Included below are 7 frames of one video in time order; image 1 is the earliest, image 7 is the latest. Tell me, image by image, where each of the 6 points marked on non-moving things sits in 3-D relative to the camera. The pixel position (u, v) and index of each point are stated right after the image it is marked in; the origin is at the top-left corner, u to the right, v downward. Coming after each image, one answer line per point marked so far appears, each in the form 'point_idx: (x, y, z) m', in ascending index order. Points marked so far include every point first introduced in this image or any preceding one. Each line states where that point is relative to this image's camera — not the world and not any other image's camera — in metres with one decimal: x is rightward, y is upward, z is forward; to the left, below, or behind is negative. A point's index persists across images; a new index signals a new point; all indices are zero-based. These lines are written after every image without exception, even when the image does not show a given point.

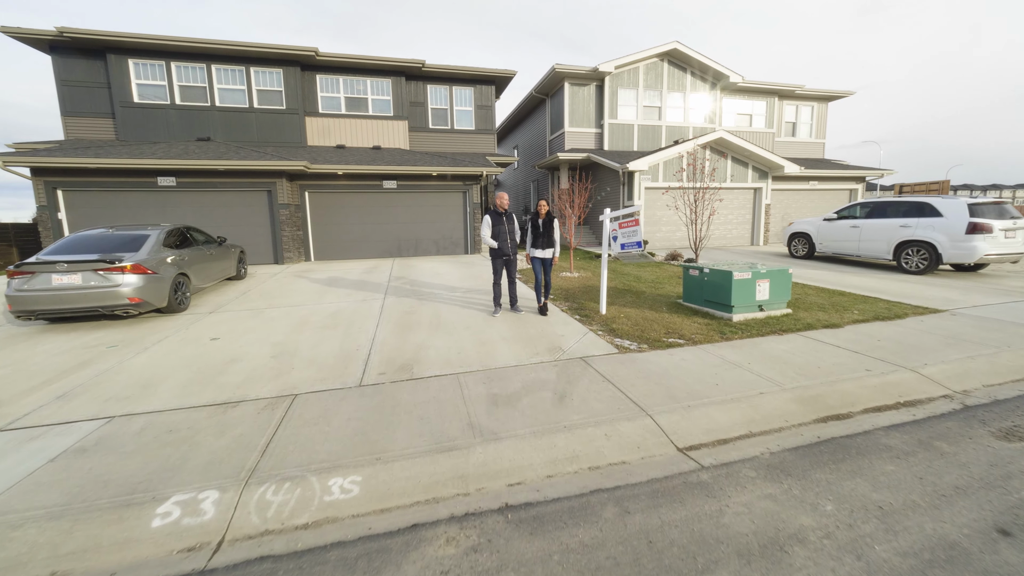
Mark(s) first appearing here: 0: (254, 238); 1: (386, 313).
0: (-7.0, +1.4, +10.7) m
1: (-1.9, -0.4, +6.0) m
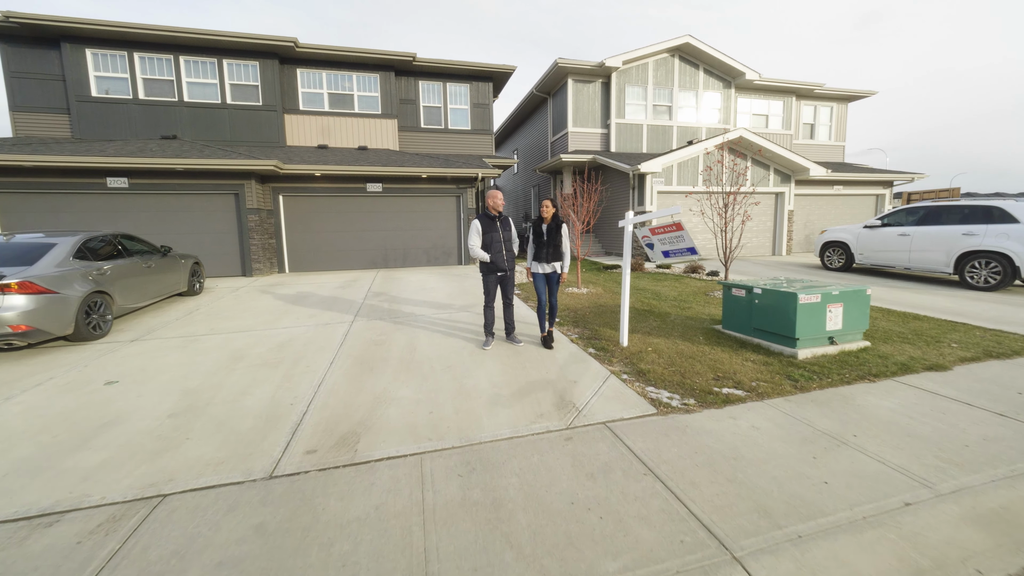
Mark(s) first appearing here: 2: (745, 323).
0: (-7.1, +1.0, +9.5) m
1: (-2.0, -0.7, +4.8) m
2: (+2.6, -0.4, +4.5) m
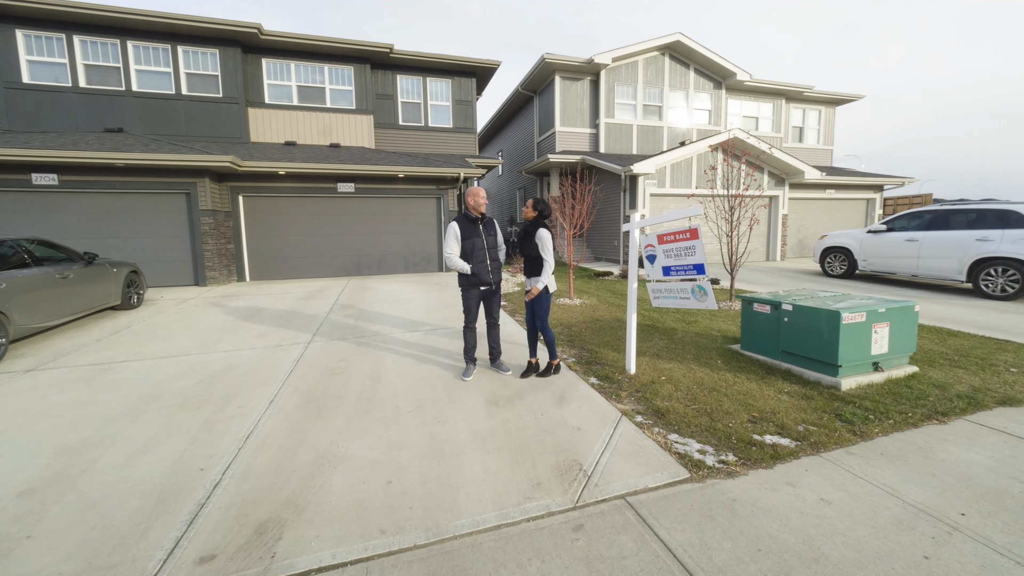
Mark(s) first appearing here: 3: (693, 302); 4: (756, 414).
0: (-7.4, +0.8, +8.5) m
1: (-2.1, -0.8, +3.9) m
2: (+2.5, -0.5, +3.8) m
3: (+1.6, -0.1, +3.7) m
4: (+1.8, -0.9, +2.9) m
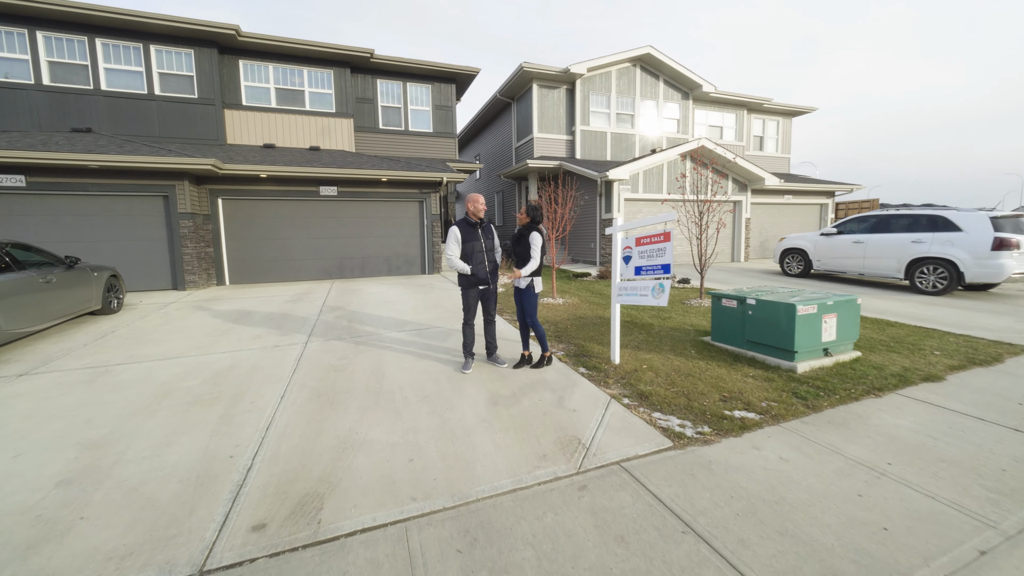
0: (-7.8, +0.7, +8.3) m
1: (-2.2, -0.8, +4.1) m
2: (+2.4, -0.5, +4.3) m
3: (+1.6, -0.1, +4.1) m
4: (+1.8, -0.9, +3.3) m
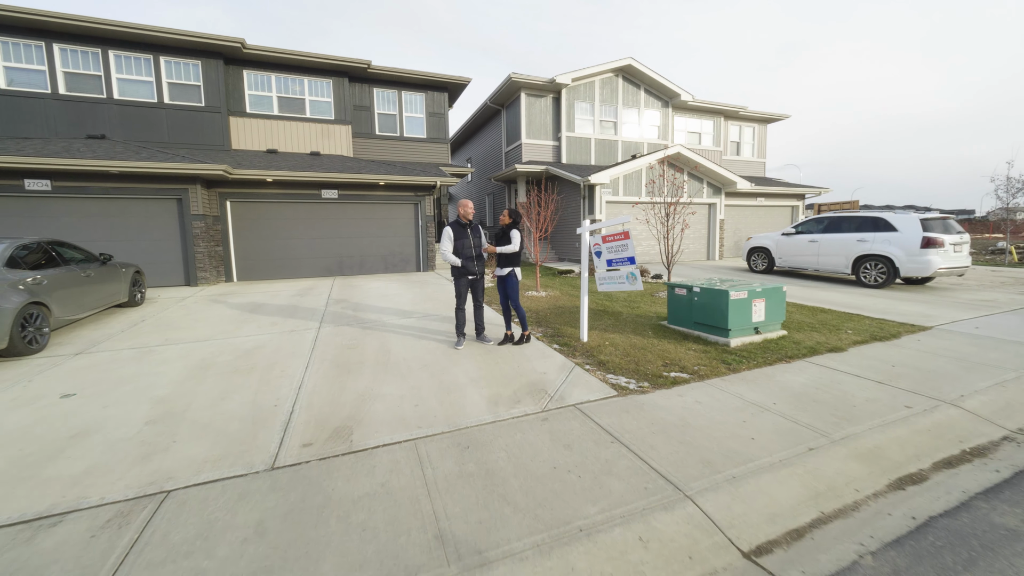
0: (-8.0, +0.8, +9.0) m
1: (-2.4, -0.7, +4.8) m
2: (+2.3, -0.4, +5.1) m
3: (+1.4, 0.0, +5.0) m
4: (+1.6, -0.8, +4.1) m
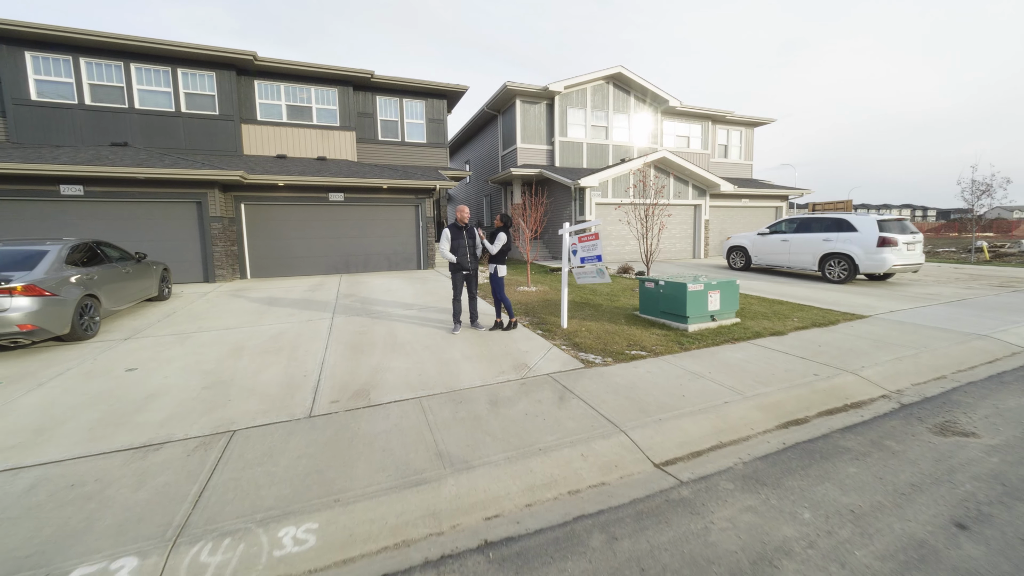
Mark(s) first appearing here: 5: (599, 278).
0: (-8.2, +0.8, +9.7) m
1: (-2.5, -0.6, +5.6) m
2: (+2.1, -0.3, +5.9) m
3: (+1.2, +0.1, +5.7) m
4: (+1.5, -0.7, +4.9) m
5: (+1.3, +0.1, +5.6) m
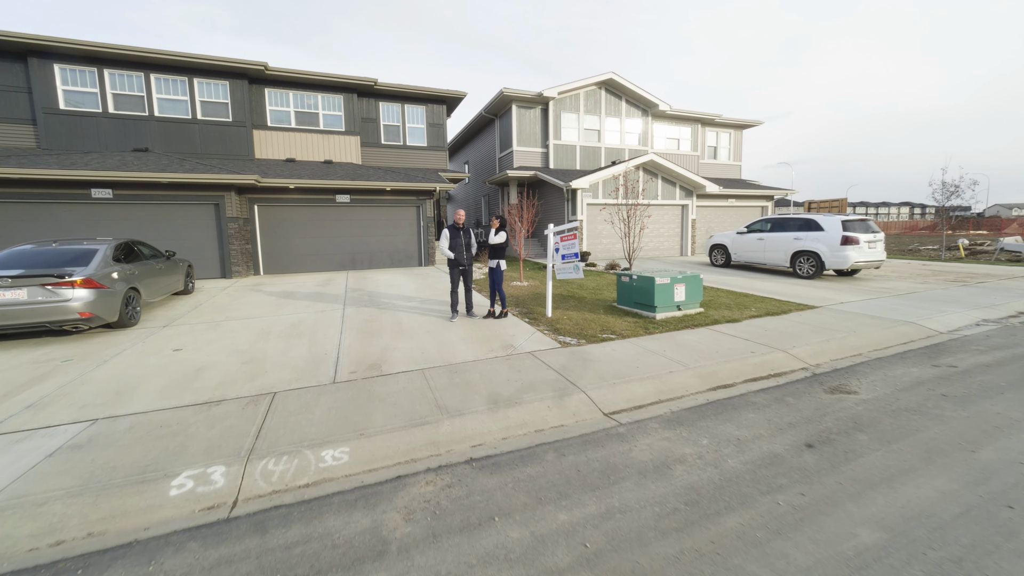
0: (-8.3, +1.0, +10.5) m
1: (-2.7, -0.5, +6.4) m
2: (+2.0, -0.2, +6.6) m
3: (+1.1, +0.2, +6.5) m
4: (+1.3, -0.6, +5.7) m
5: (+1.1, +0.2, +6.4) m
